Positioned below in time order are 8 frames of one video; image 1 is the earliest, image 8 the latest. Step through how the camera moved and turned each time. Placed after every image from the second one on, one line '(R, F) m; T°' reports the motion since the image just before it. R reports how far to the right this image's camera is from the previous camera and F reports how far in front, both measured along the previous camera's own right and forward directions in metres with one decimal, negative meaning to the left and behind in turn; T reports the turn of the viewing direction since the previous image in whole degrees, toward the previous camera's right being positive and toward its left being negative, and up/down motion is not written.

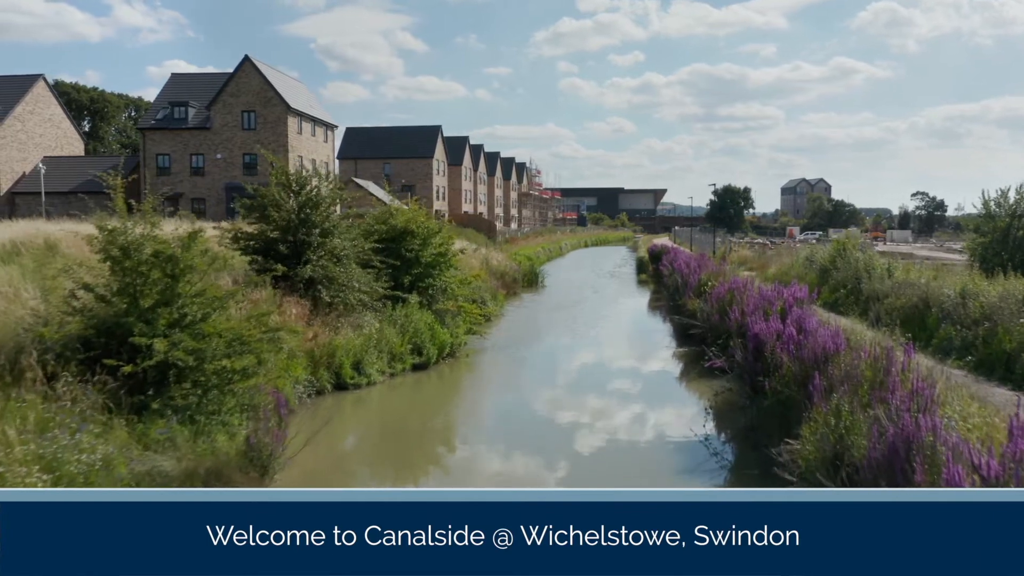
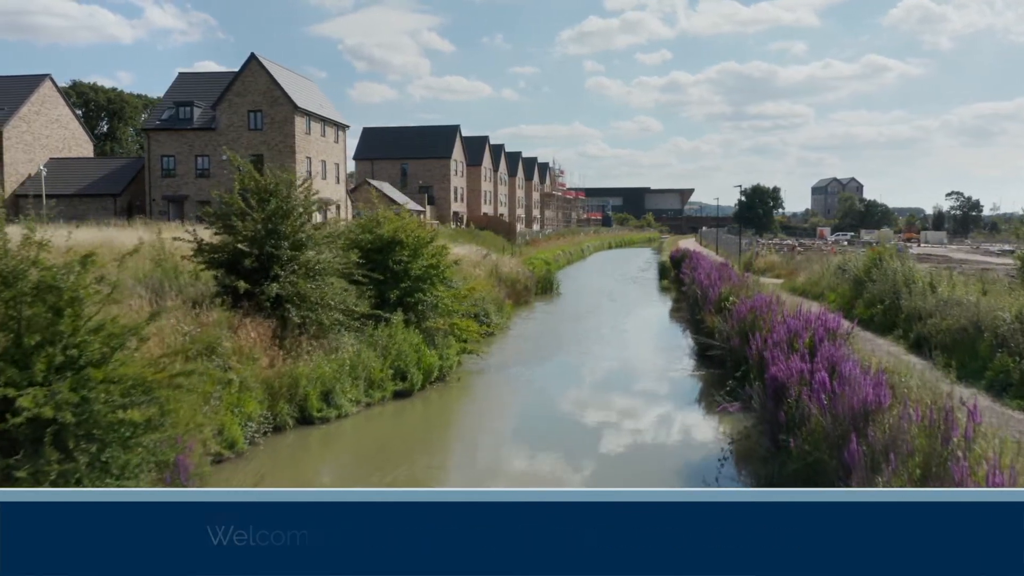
(+0.4, +1.3) m; -2°
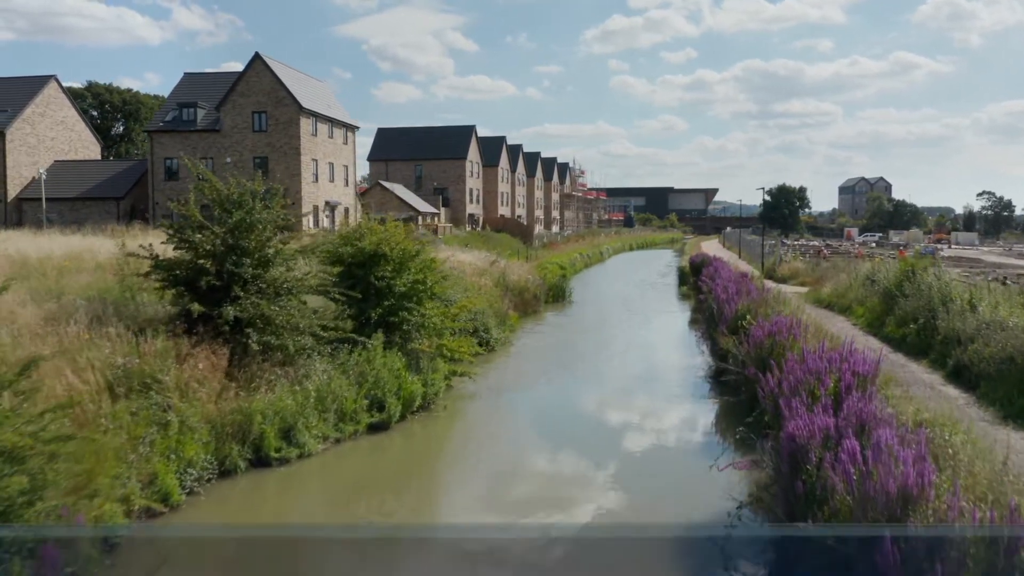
(+0.4, +1.1) m; -2°
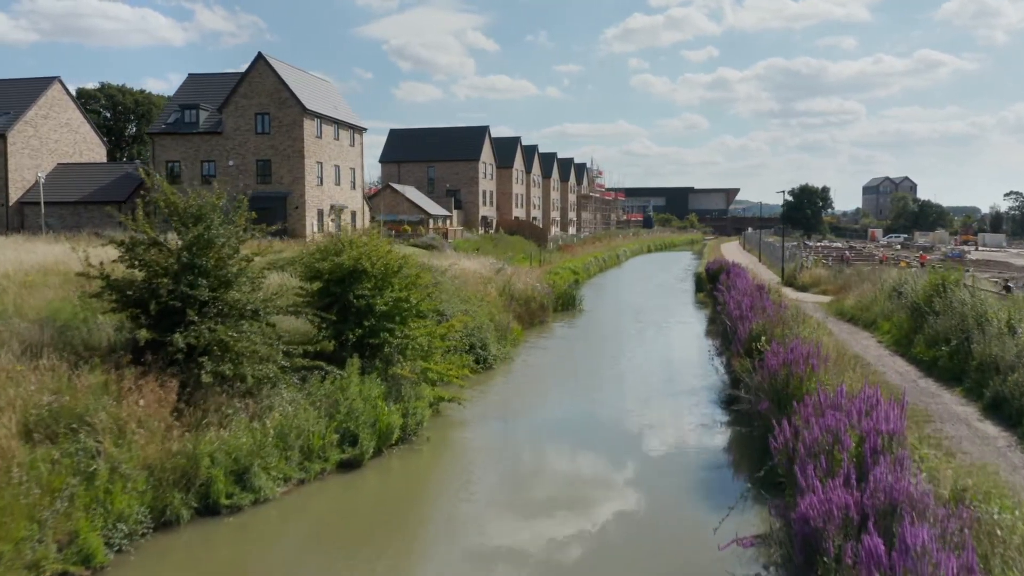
(+0.4, +1.0) m; -1°
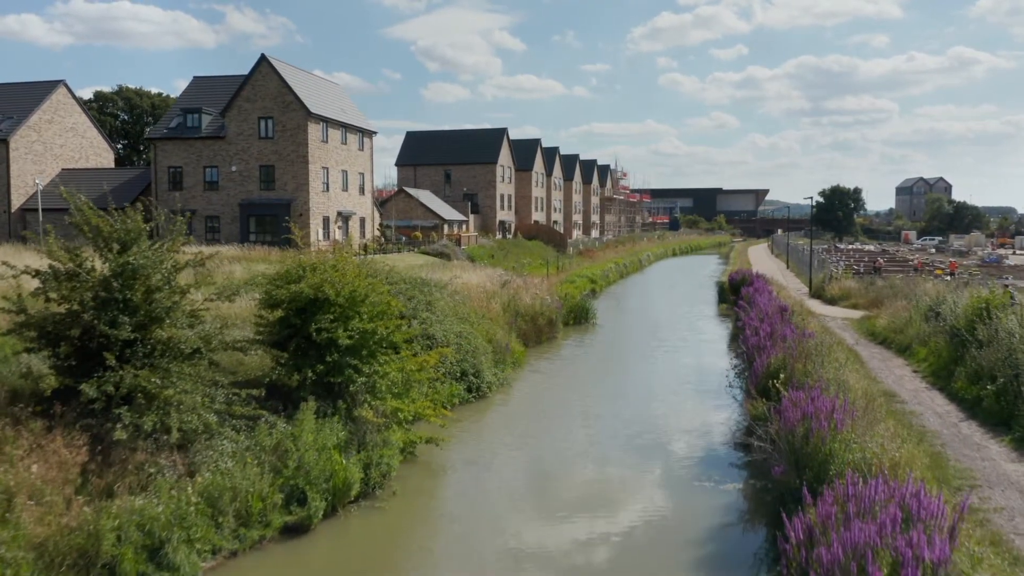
(+0.5, +1.3) m; -2°
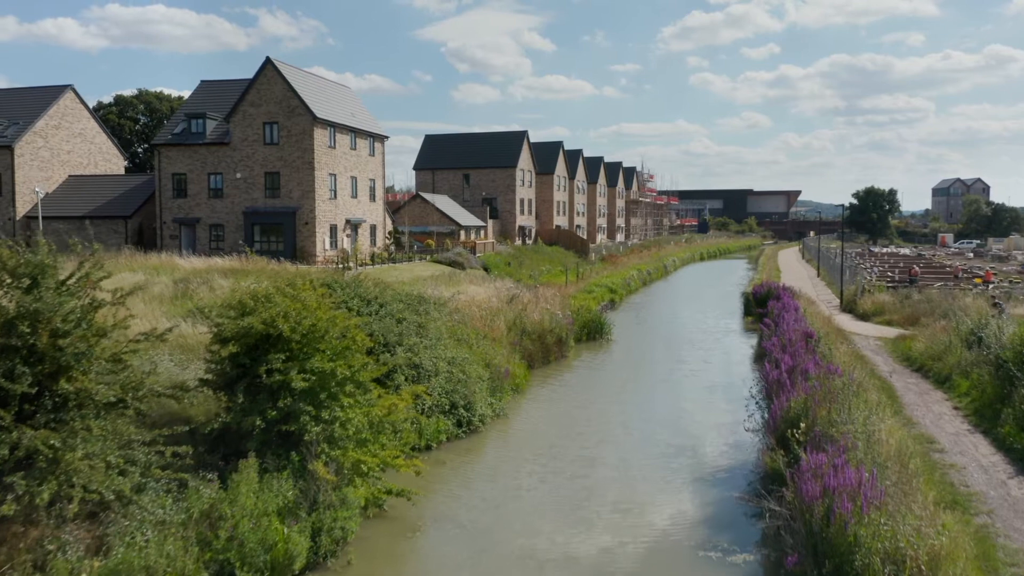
(+0.5, +1.2) m; -2°
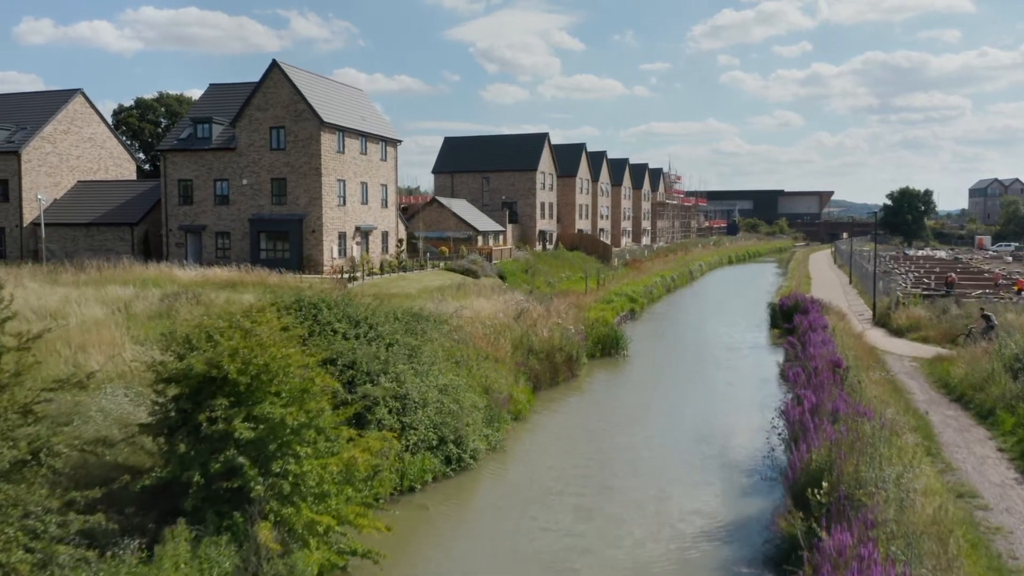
(+0.4, +1.1) m; -2°
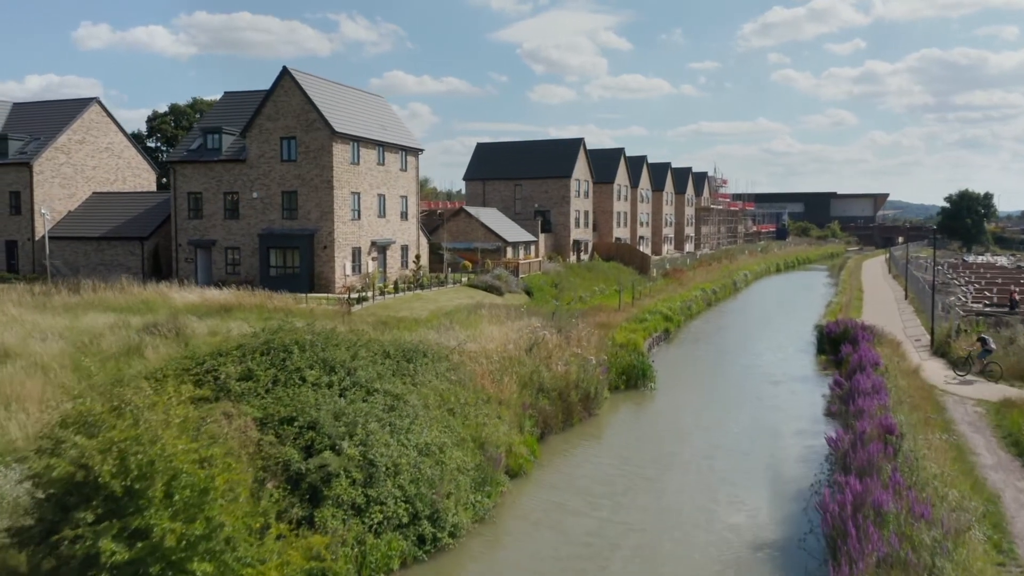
(+0.7, +1.7) m; -3°
